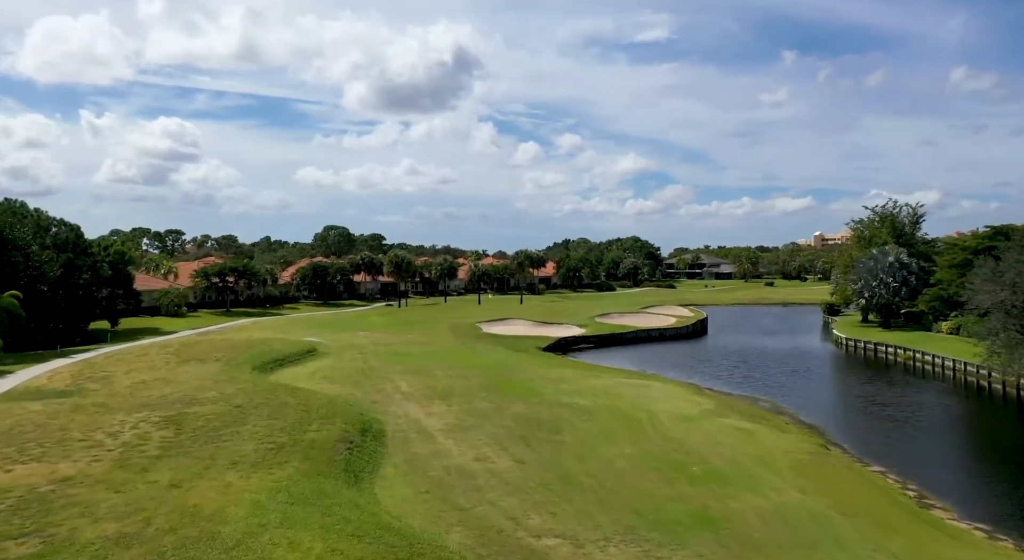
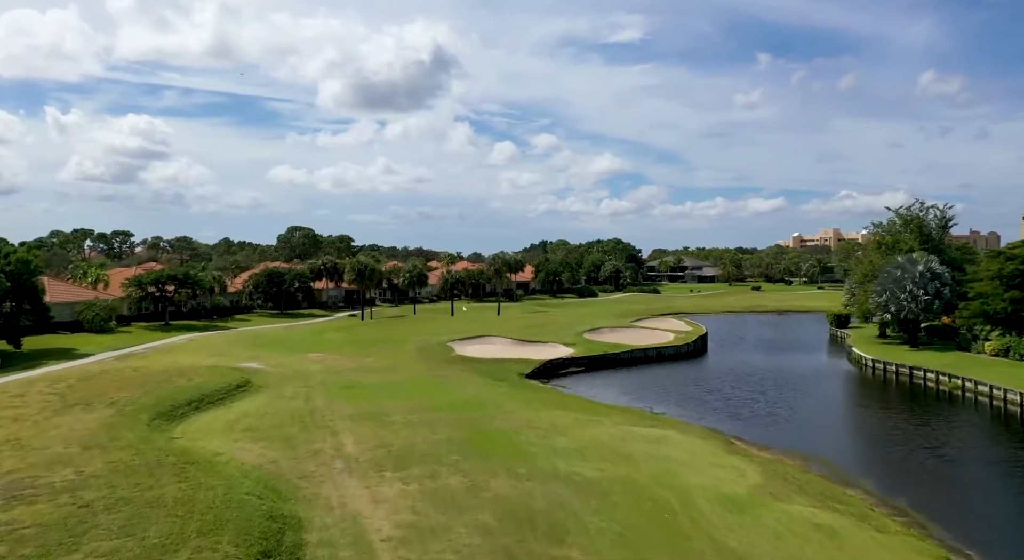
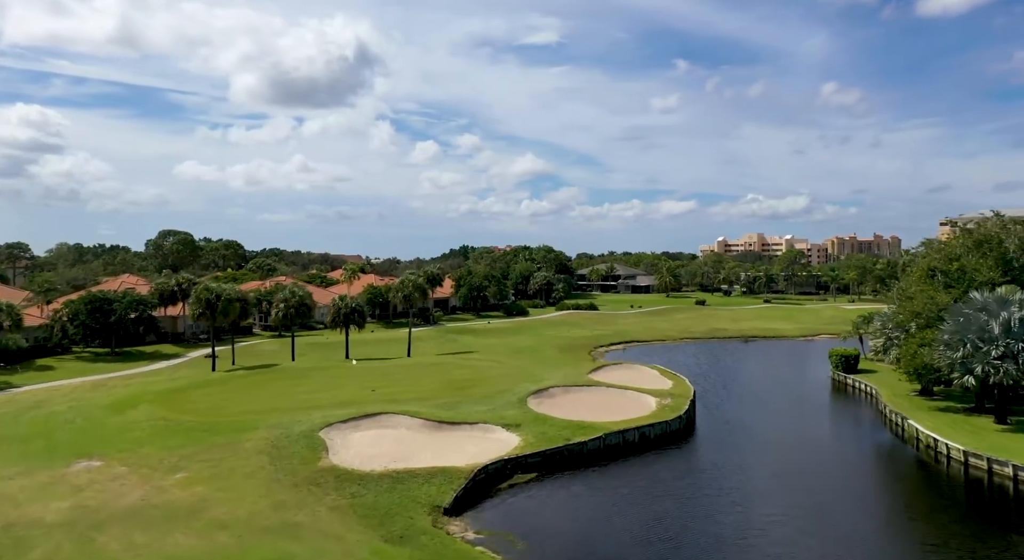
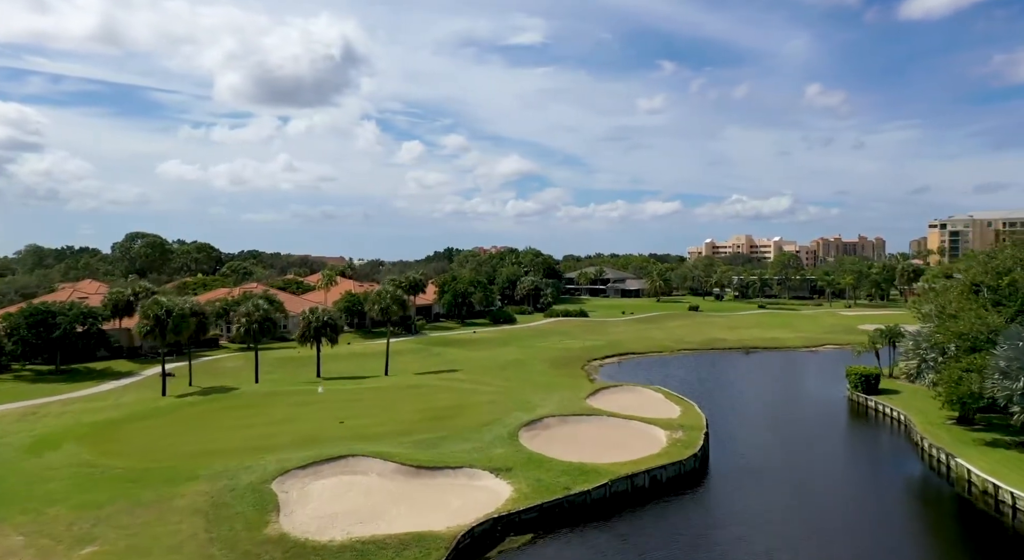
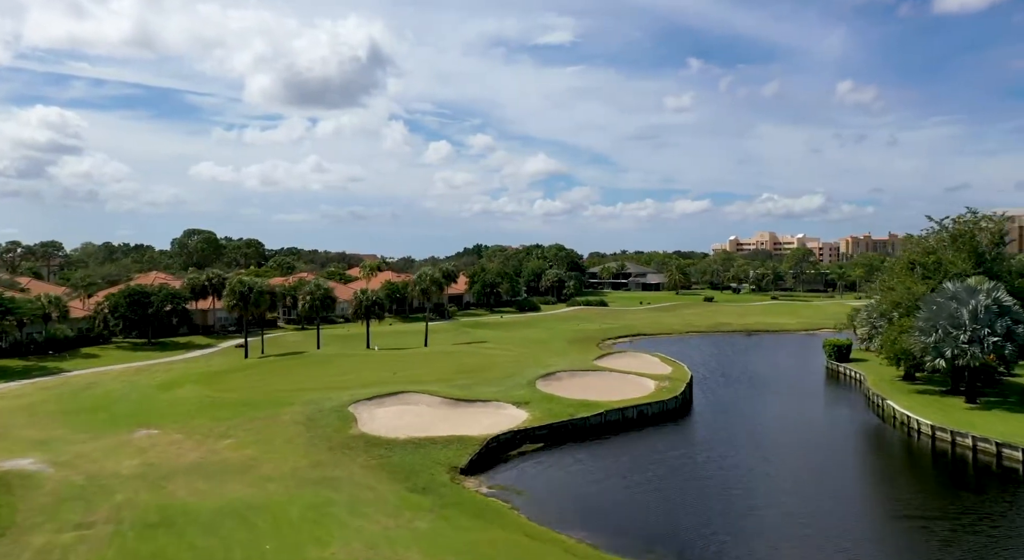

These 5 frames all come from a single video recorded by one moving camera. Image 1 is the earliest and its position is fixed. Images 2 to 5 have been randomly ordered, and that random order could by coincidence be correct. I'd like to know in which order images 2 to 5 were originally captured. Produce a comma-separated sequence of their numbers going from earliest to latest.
2, 5, 3, 4
